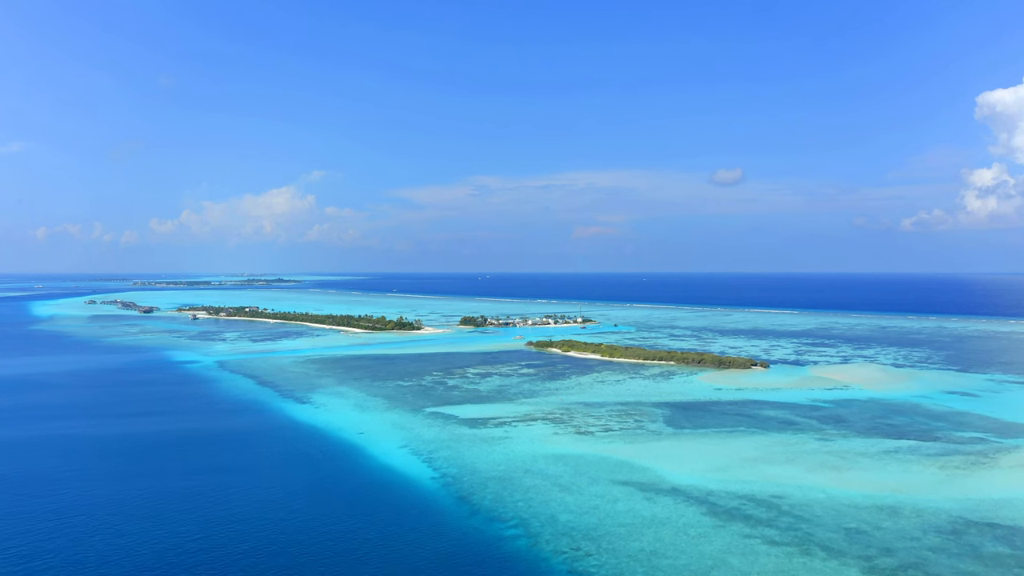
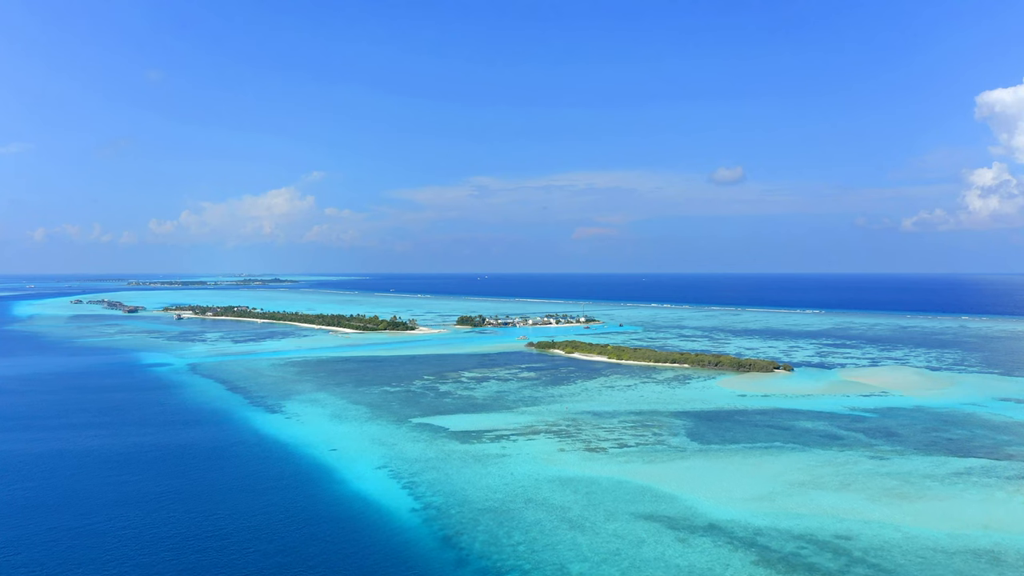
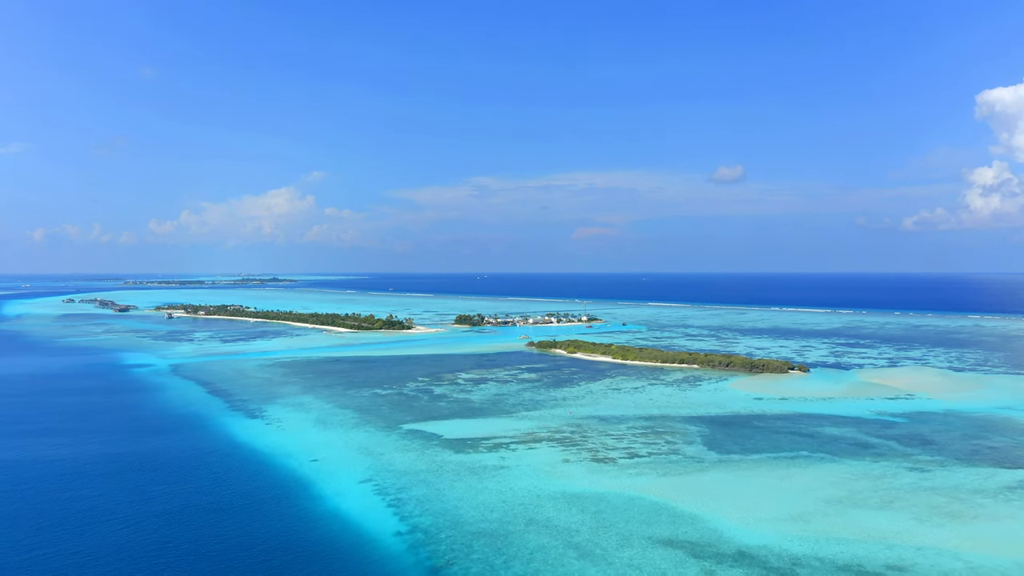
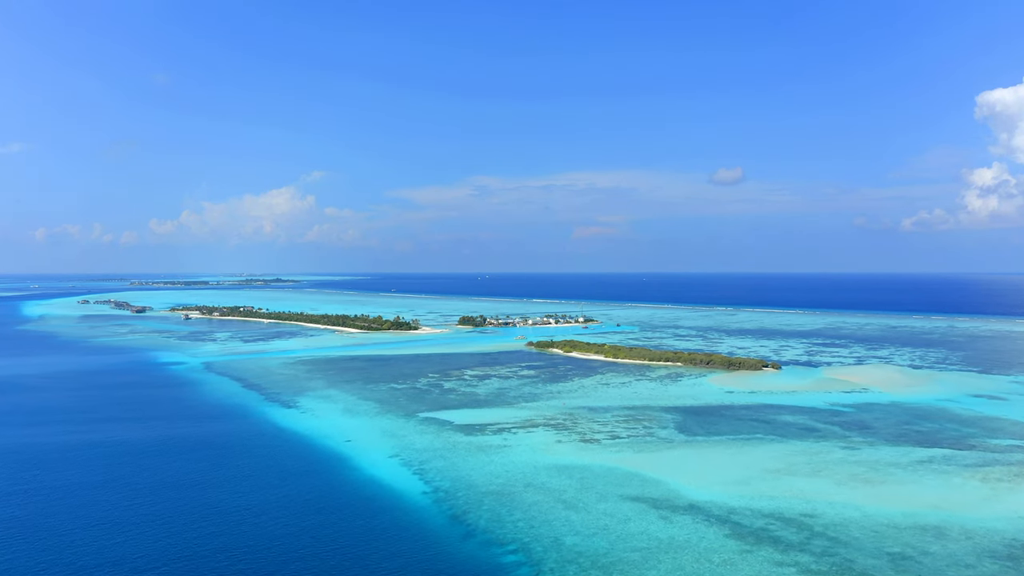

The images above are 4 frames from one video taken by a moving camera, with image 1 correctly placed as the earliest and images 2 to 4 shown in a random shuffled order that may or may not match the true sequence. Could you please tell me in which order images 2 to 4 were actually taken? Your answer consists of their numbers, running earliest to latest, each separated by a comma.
4, 2, 3
